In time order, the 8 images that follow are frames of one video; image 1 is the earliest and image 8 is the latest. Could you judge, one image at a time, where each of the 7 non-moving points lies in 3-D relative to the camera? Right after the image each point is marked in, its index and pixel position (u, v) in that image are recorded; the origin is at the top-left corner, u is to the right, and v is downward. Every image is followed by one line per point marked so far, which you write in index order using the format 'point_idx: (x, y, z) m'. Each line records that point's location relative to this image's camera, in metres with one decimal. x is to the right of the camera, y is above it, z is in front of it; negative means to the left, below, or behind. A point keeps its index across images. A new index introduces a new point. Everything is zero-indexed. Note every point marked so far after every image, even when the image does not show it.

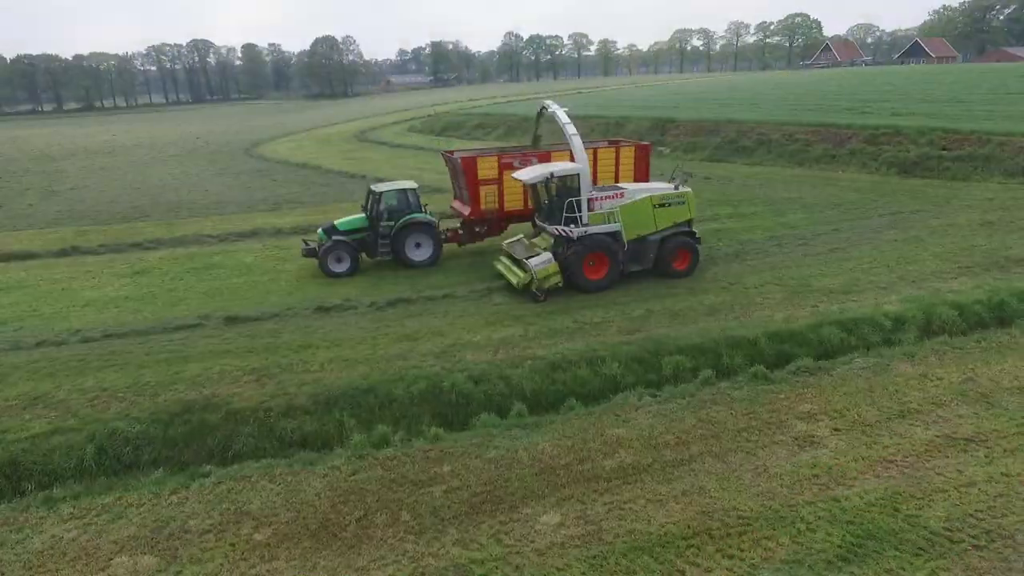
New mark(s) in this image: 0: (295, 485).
0: (-2.7, -2.5, +7.6) m
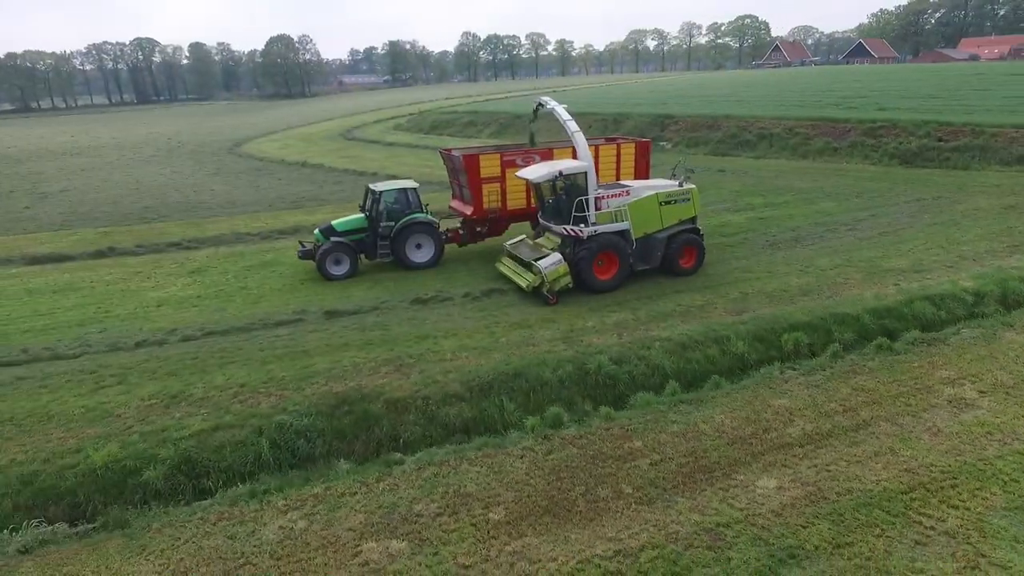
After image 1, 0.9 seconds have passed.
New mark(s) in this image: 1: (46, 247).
0: (-0.1, -2.3, +7.7) m
1: (-14.6, +1.3, +18.8) m
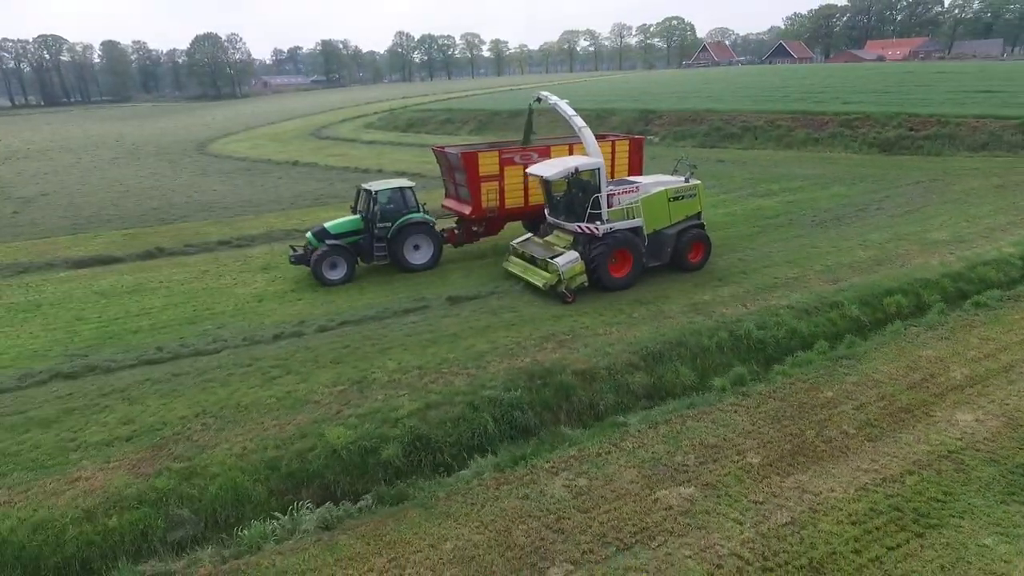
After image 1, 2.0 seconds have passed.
0: (+2.9, -1.8, +8.3) m
1: (-12.8, +1.1, +17.8) m
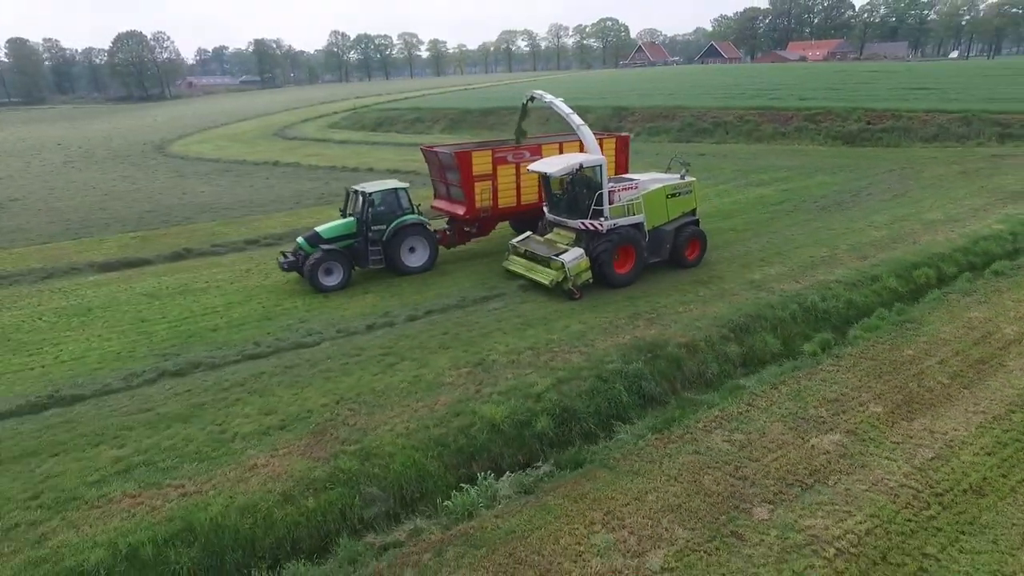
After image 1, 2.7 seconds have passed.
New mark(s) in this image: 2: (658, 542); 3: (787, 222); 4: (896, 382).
0: (+4.9, -1.4, +9.2) m
1: (-11.8, +1.0, +17.1) m
2: (+1.5, -2.6, +6.1) m
3: (+8.2, +2.0, +18.0) m
4: (+5.8, -1.4, +9.1) m
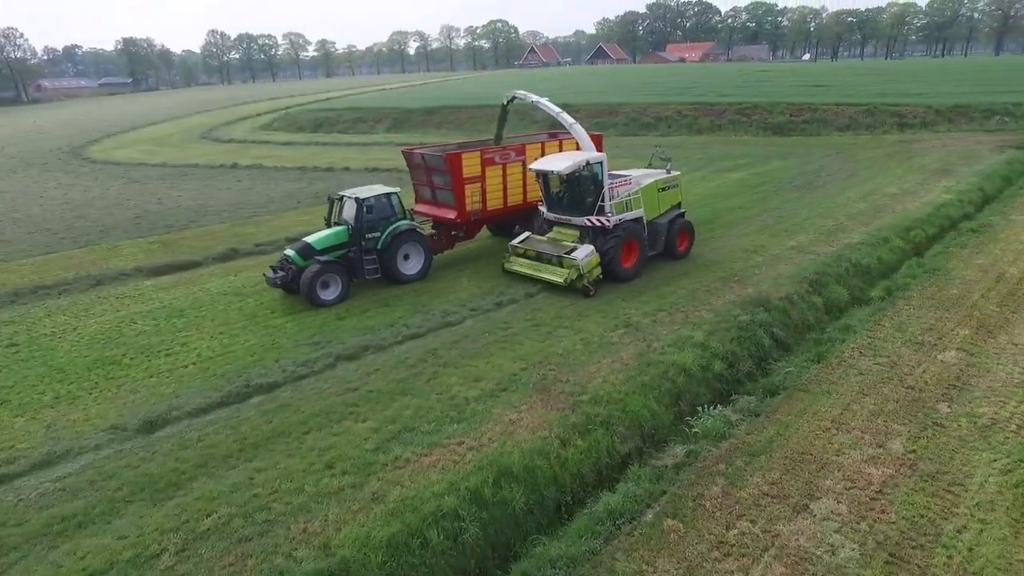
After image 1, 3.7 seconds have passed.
0: (+7.6, -0.5, +11.3) m
1: (-10.3, +0.7, +16.1) m
2: (+4.9, -1.9, +7.7) m
3: (+9.1, +3.0, +20.5) m
4: (+8.5, -0.5, +11.3) m
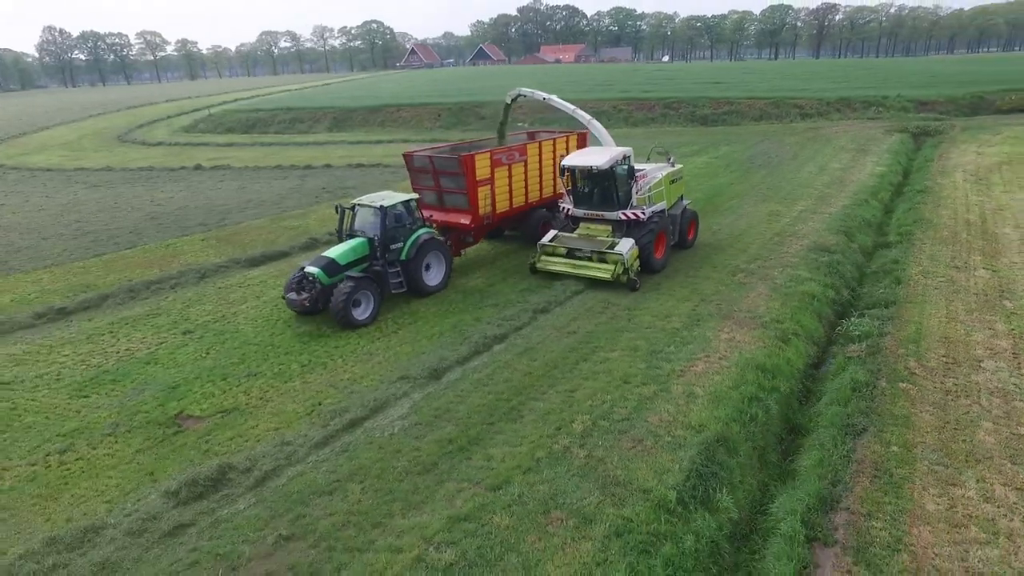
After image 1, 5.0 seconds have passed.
0: (+10.3, +0.9, +14.8) m
1: (-8.2, +0.8, +15.9) m
2: (+8.5, -0.6, +10.6) m
3: (+9.7, +4.5, +24.0) m
4: (+11.2, +1.0, +14.9) m
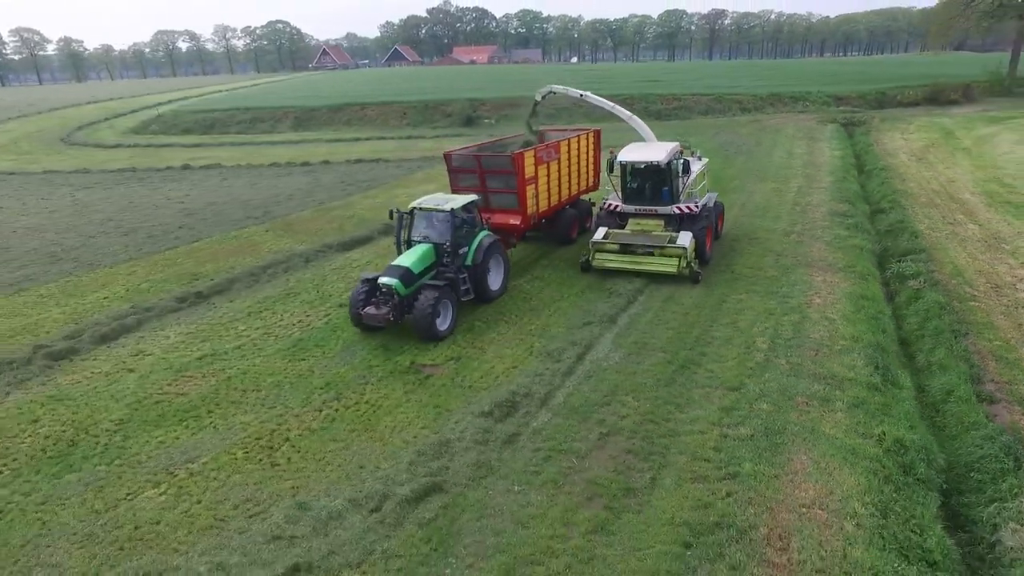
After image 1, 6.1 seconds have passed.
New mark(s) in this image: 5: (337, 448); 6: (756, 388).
0: (+12.2, +2.3, +17.9) m
1: (-6.3, +1.2, +16.3) m
2: (+11.1, +0.6, +13.6) m
3: (+10.1, +5.7, +27.0) m
4: (+13.0, +2.4, +18.2) m
5: (-2.2, -2.0, +7.5) m
6: (+3.4, -1.4, +8.5) m
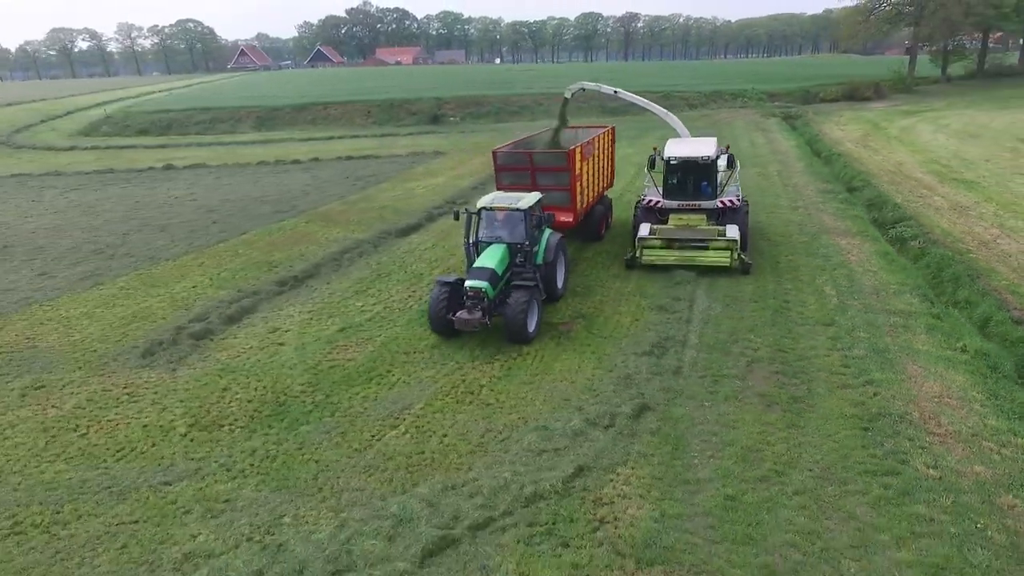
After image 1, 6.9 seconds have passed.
0: (+13.1, +3.4, +20.7) m
1: (-5.0, +1.5, +16.8) m
2: (+12.6, +1.8, +16.3) m
3: (+9.7, +6.7, +29.4) m
4: (+13.8, +3.6, +21.1) m
5: (+0.3, -1.4, +8.6) m
6: (+5.7, -0.6, +10.3) m
